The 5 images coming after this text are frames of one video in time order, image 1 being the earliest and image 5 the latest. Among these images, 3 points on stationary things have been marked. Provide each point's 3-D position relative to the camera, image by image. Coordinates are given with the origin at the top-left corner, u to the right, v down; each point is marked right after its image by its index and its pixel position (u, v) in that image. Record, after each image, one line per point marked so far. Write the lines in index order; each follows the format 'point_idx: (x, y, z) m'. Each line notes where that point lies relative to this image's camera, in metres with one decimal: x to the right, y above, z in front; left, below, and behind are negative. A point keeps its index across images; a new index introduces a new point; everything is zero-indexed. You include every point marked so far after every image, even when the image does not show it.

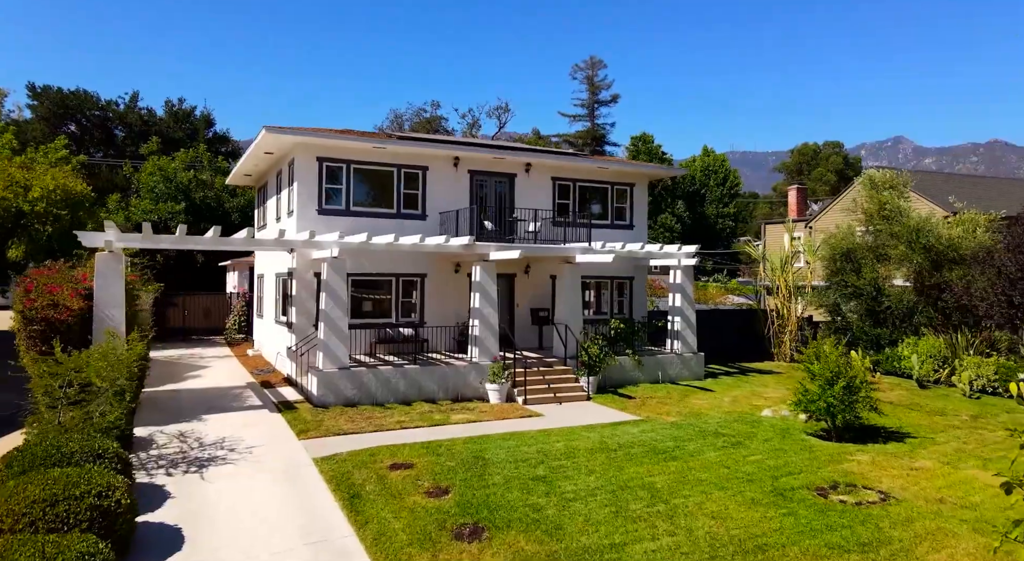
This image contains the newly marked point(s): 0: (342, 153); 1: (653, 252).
0: (-3.2, +2.4, +13.8) m
1: (+2.8, +0.6, +14.7) m
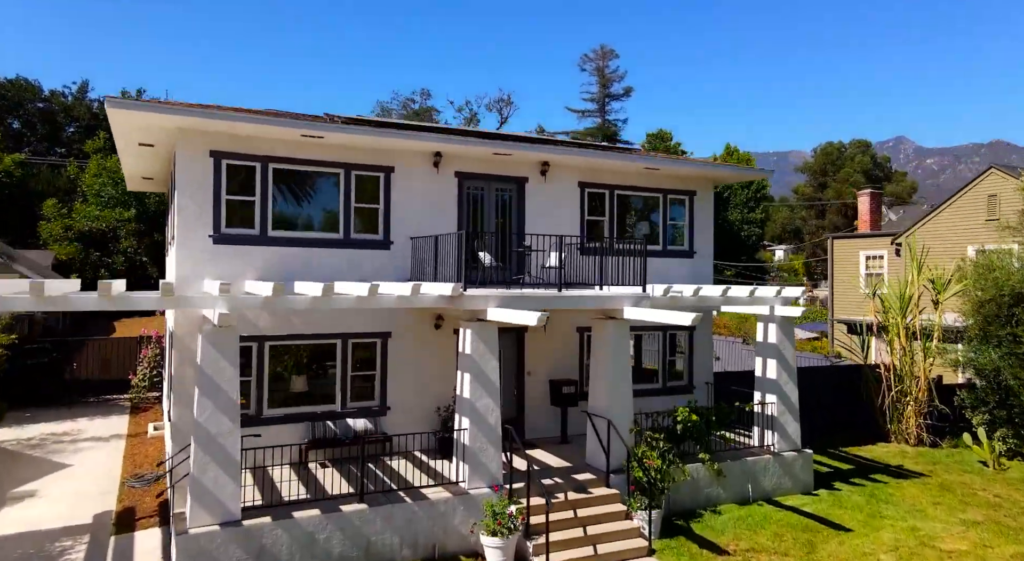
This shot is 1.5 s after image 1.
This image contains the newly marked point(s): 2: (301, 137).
0: (-3.0, +1.6, +8.8) m
1: (+2.9, -0.2, +9.7) m
2: (-2.5, +1.7, +8.8) m
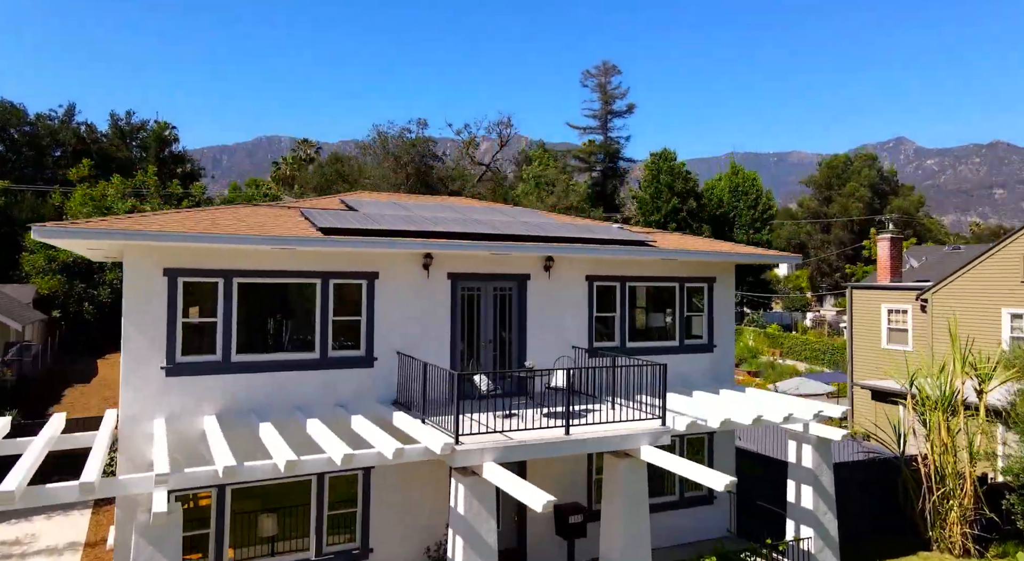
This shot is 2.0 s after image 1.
0: (-3.0, +0.2, +7.6) m
1: (+2.9, -1.6, +8.5) m
2: (-2.5, +0.3, +7.6) m
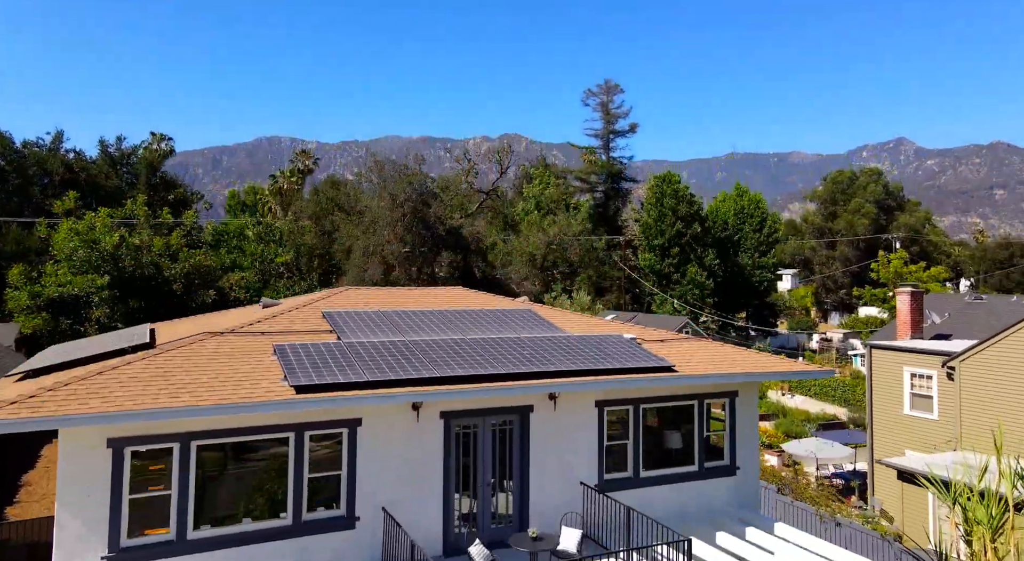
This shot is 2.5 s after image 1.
0: (-3.0, -1.2, +6.5) m
1: (+2.9, -3.0, +7.5) m
2: (-2.5, -1.1, +6.6) m
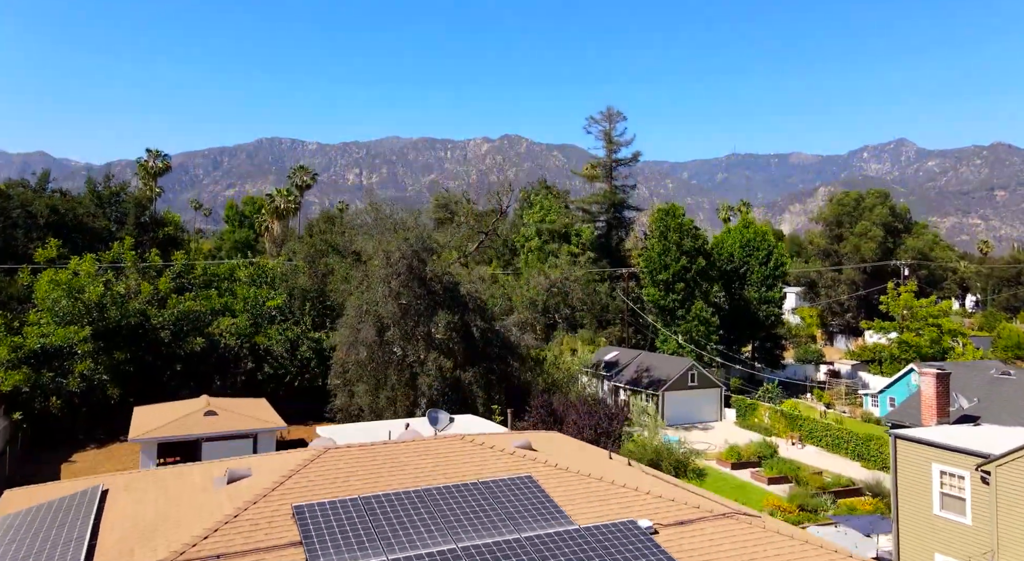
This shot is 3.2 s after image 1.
0: (-3.0, -3.2, +5.3) m
1: (+2.9, -5.0, +6.2) m
2: (-2.5, -3.1, +5.4) m
